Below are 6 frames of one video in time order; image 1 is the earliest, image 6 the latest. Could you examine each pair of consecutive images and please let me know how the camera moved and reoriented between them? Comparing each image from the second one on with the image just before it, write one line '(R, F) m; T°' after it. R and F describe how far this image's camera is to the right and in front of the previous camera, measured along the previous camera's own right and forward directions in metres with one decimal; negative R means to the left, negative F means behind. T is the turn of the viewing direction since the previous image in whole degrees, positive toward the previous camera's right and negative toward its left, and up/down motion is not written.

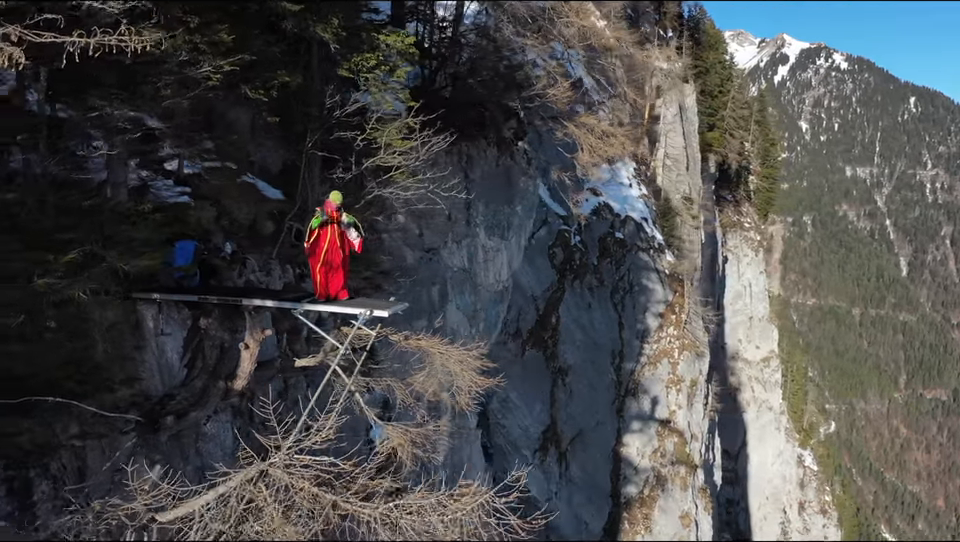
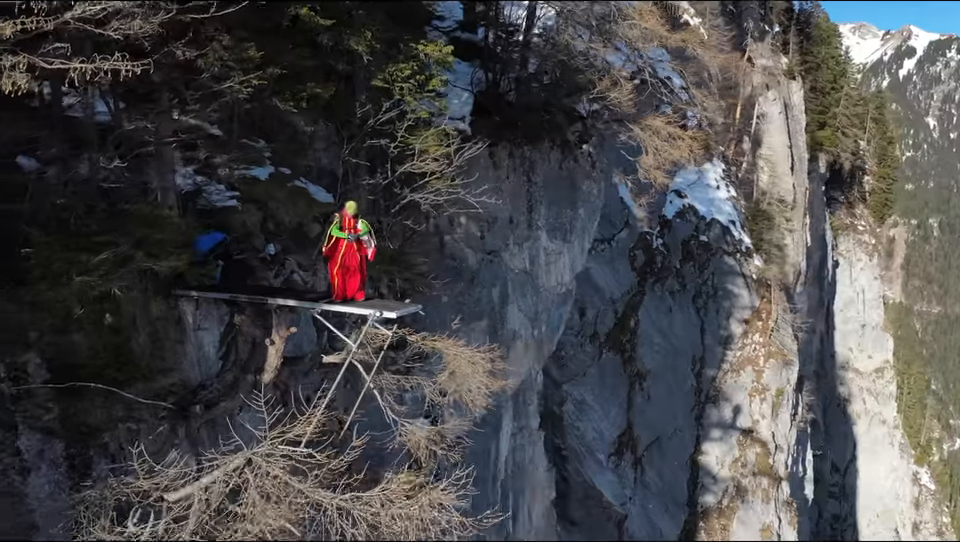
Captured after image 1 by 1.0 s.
(+0.8, -0.1) m; -8°
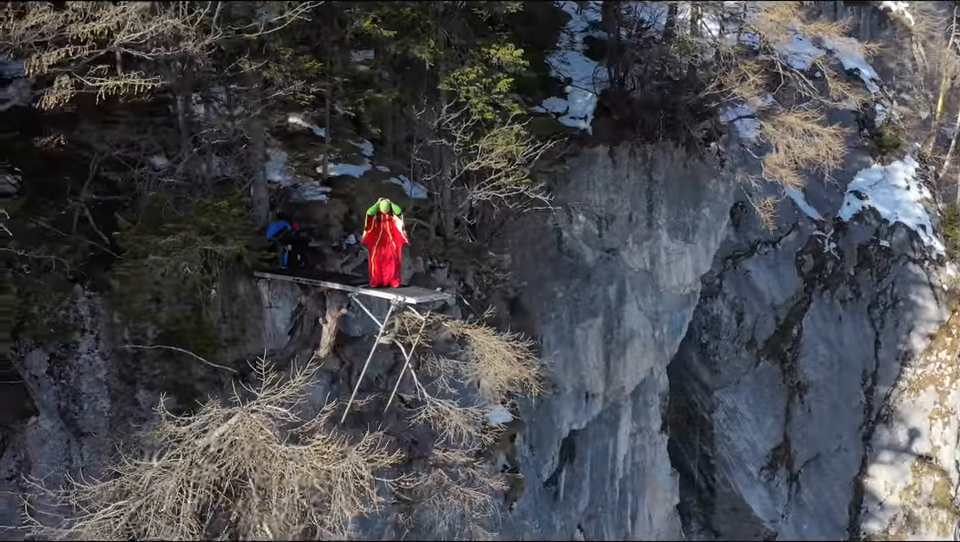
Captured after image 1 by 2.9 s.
(+1.7, -0.2) m; -15°
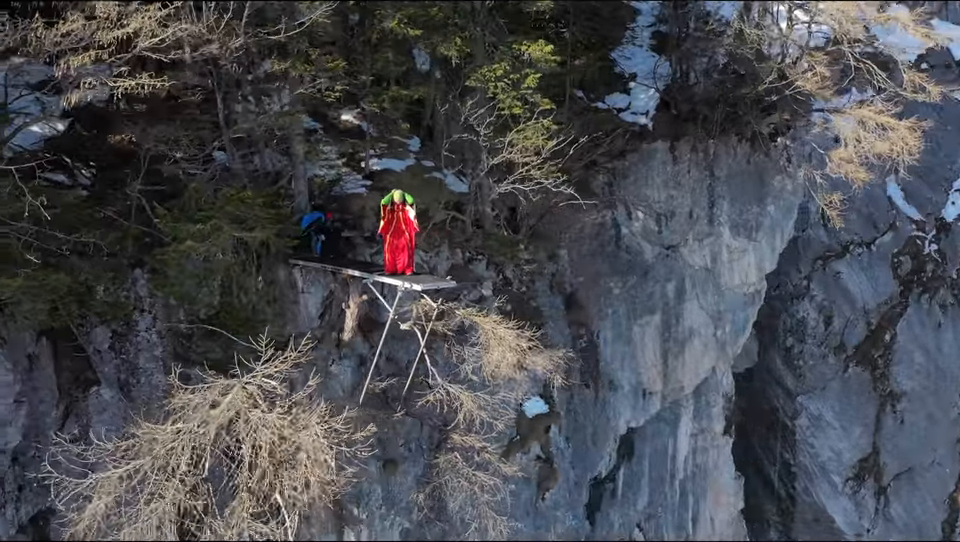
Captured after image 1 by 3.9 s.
(+1.0, -0.2) m; -8°
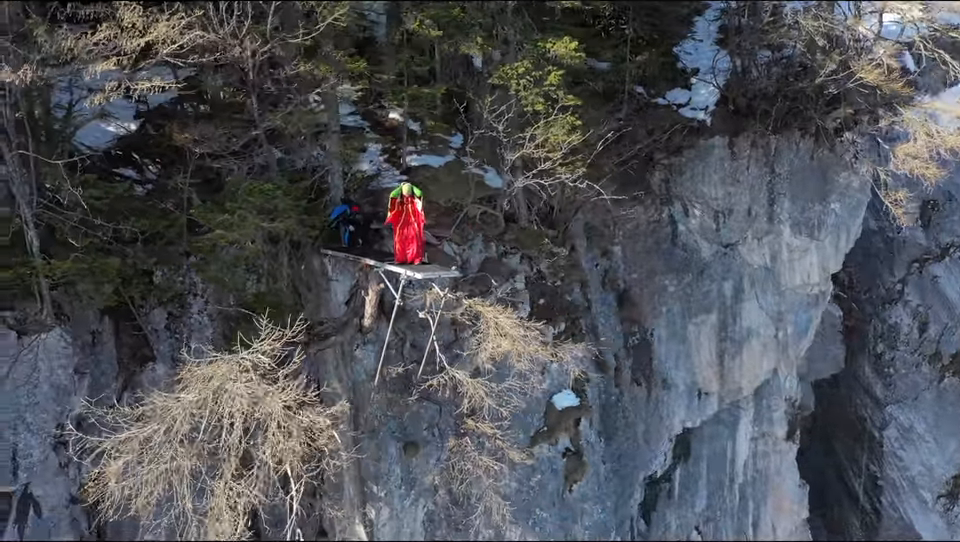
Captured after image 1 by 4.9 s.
(+1.2, -0.2) m; -8°
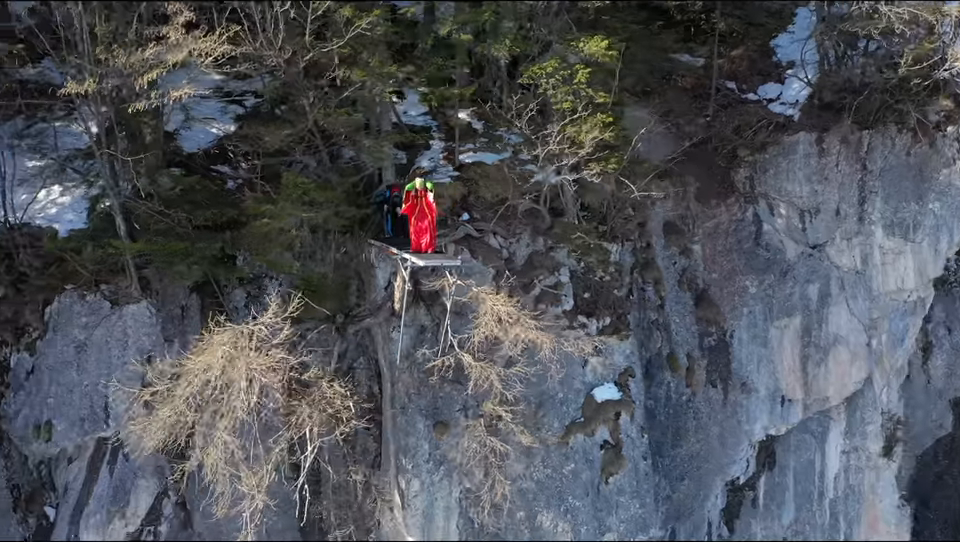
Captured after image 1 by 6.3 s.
(+2.0, -0.3) m; -13°
